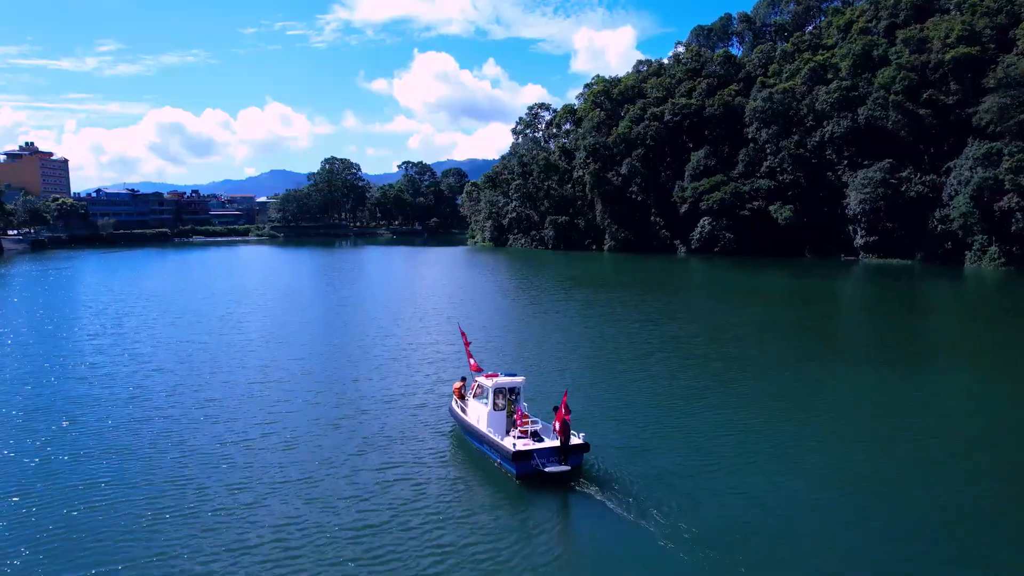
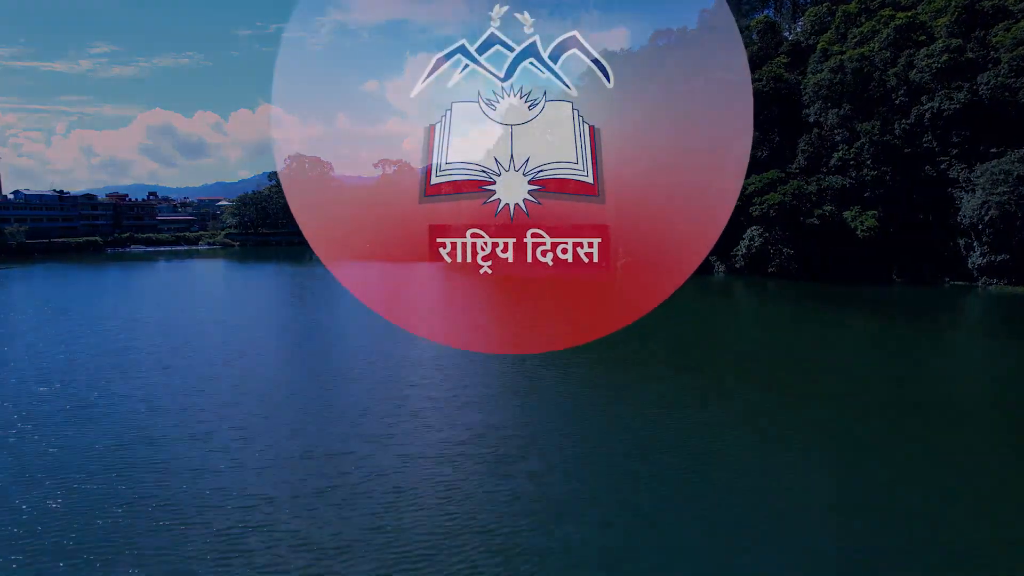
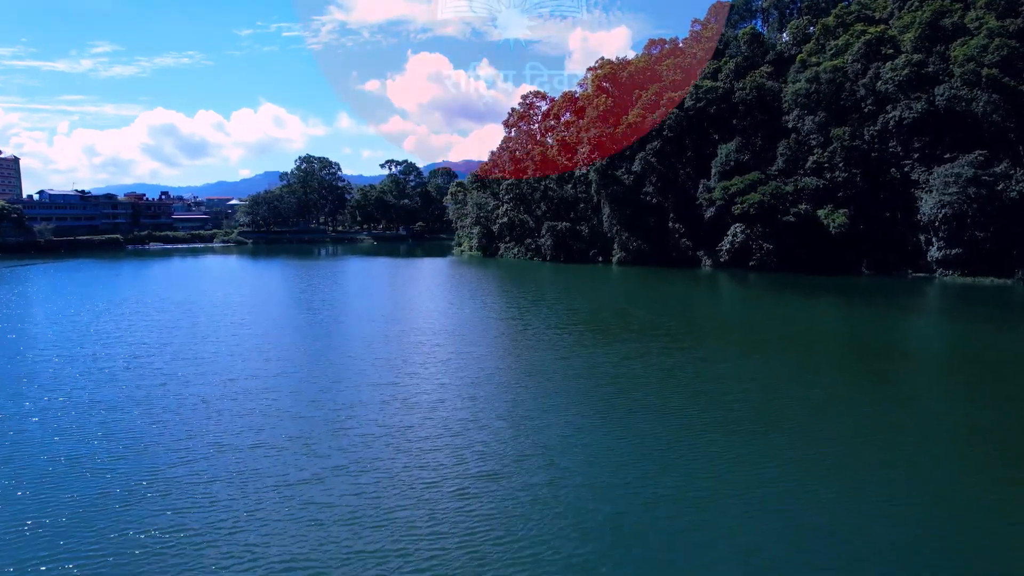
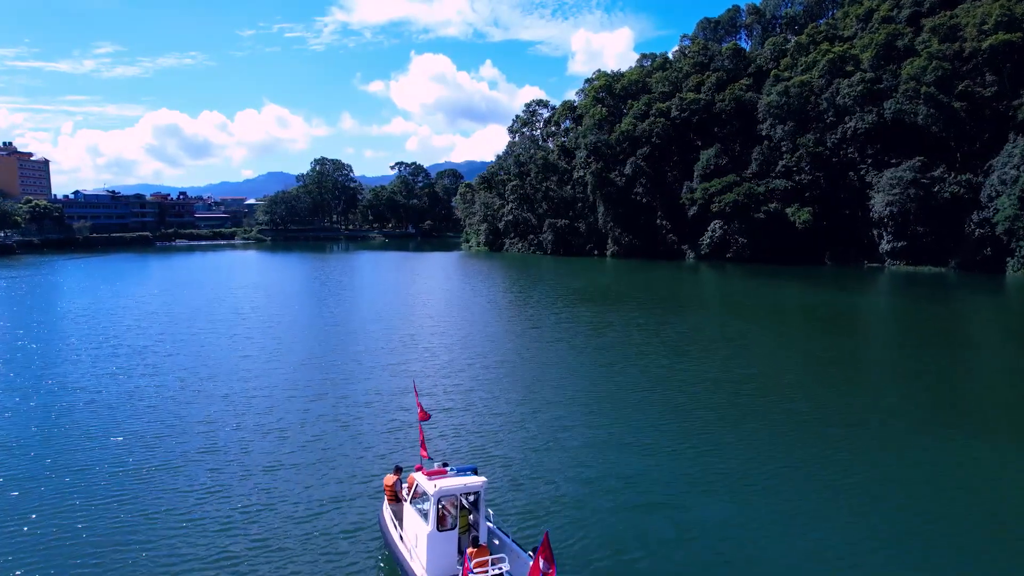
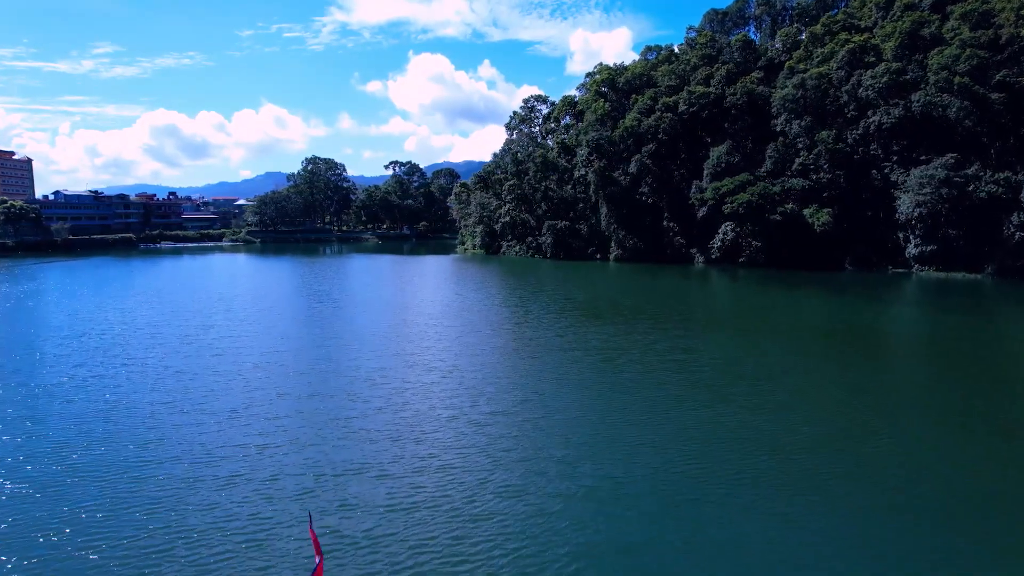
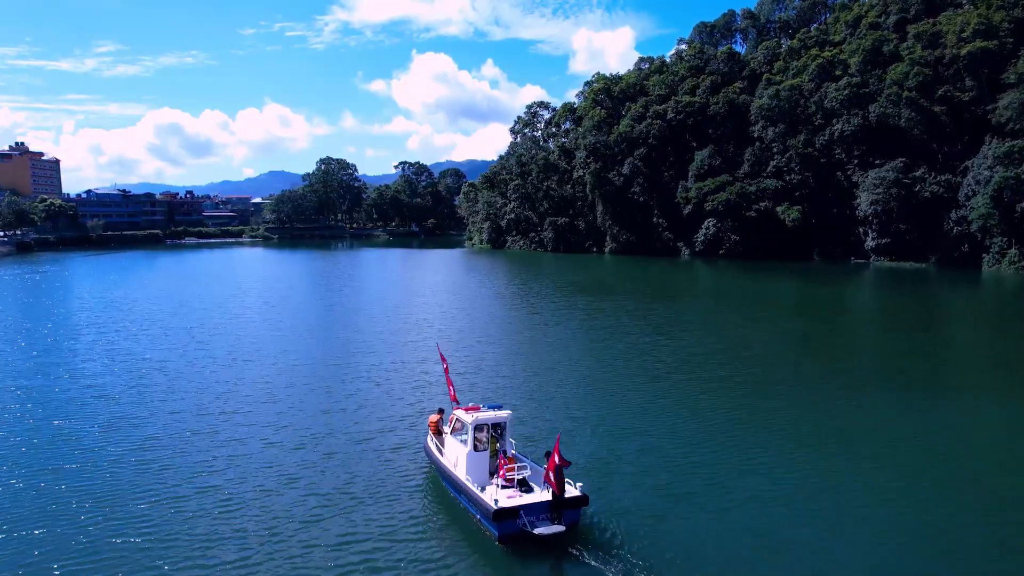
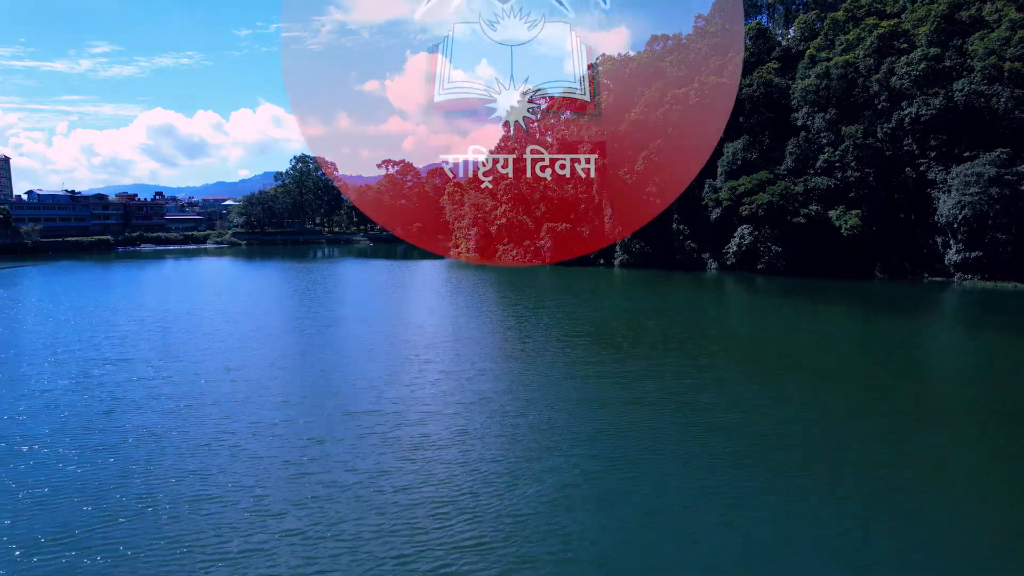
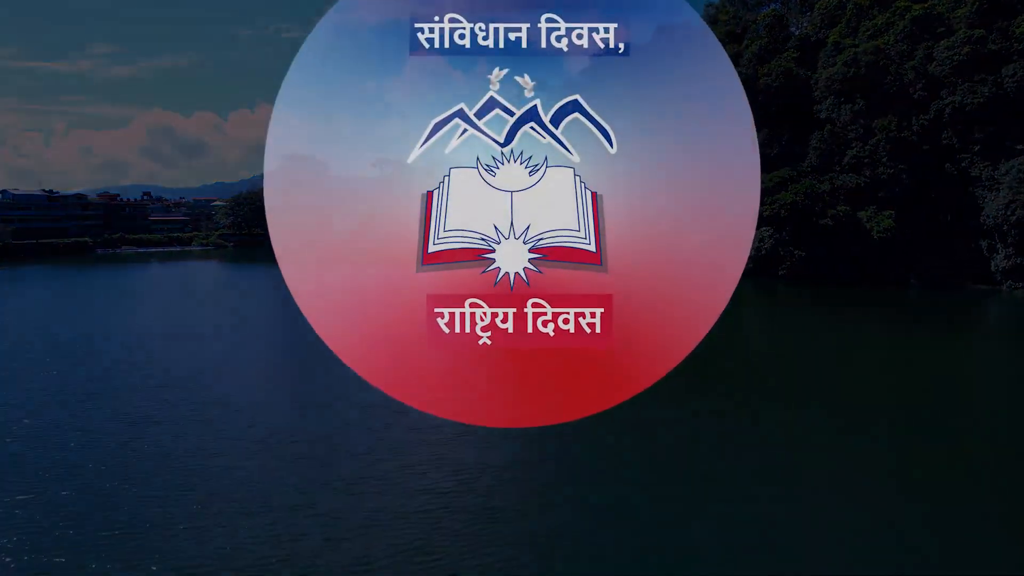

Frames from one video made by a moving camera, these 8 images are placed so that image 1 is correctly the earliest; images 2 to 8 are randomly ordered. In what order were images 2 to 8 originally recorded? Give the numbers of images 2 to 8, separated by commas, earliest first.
6, 4, 5, 3, 7, 2, 8
